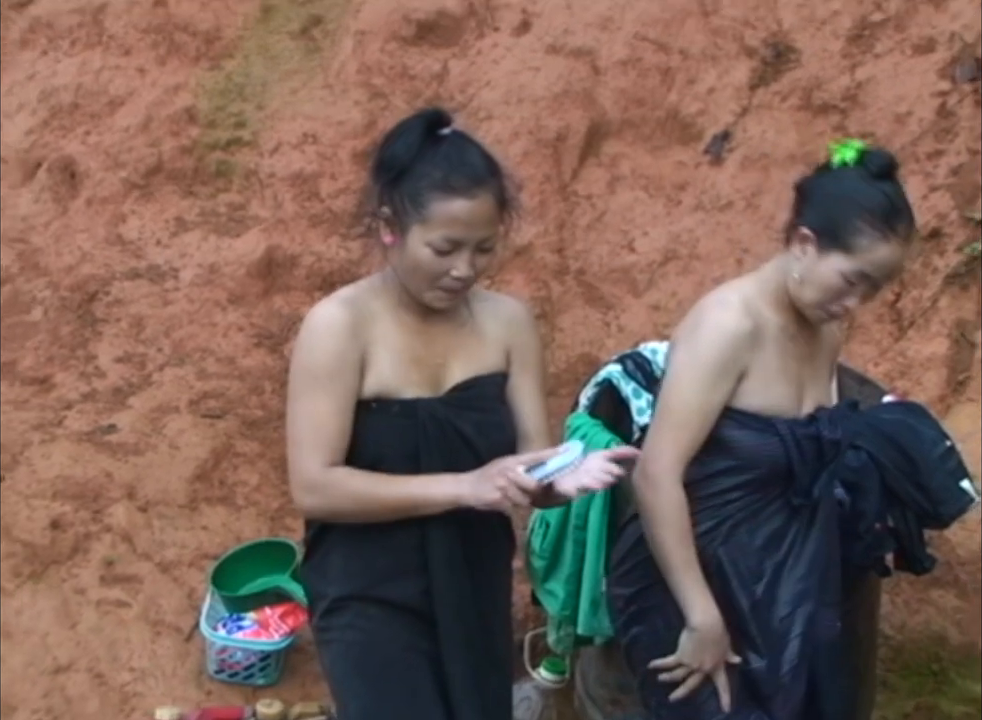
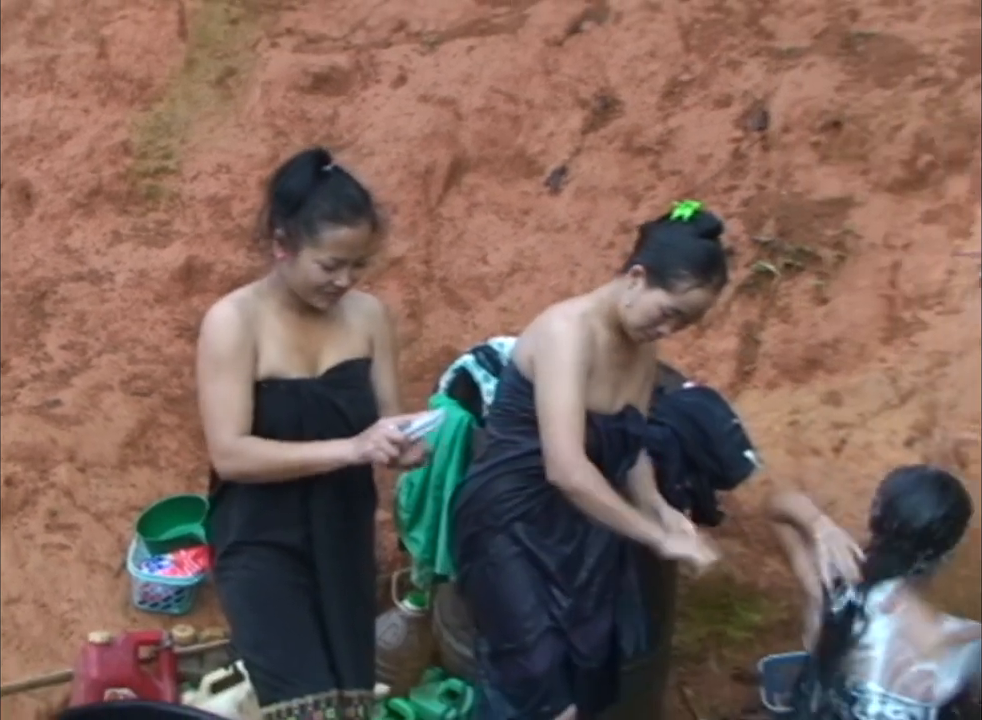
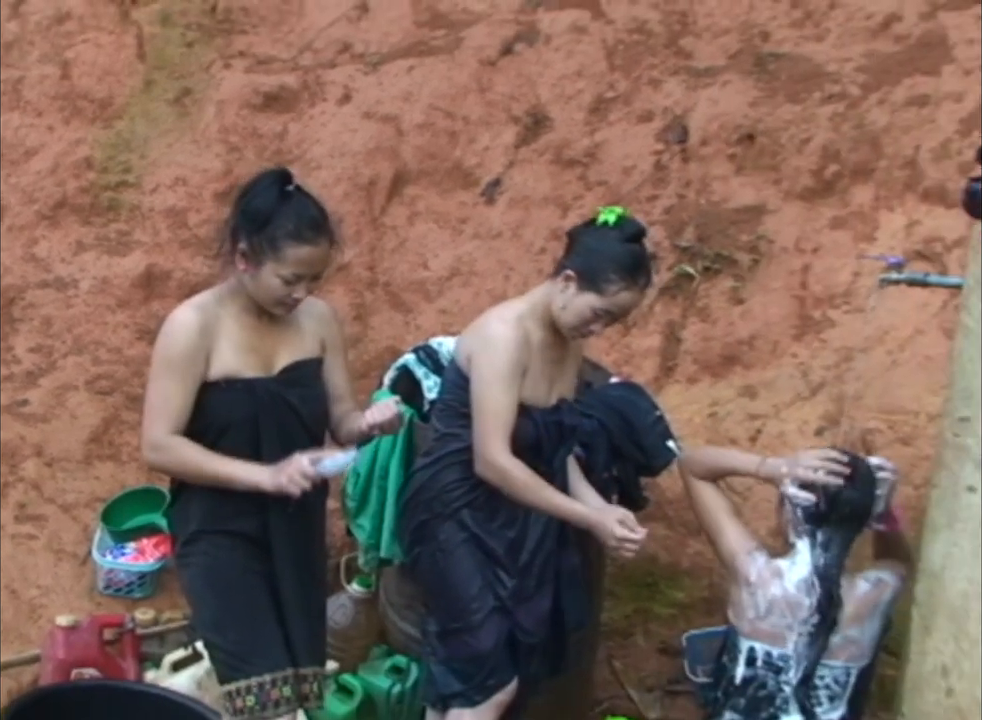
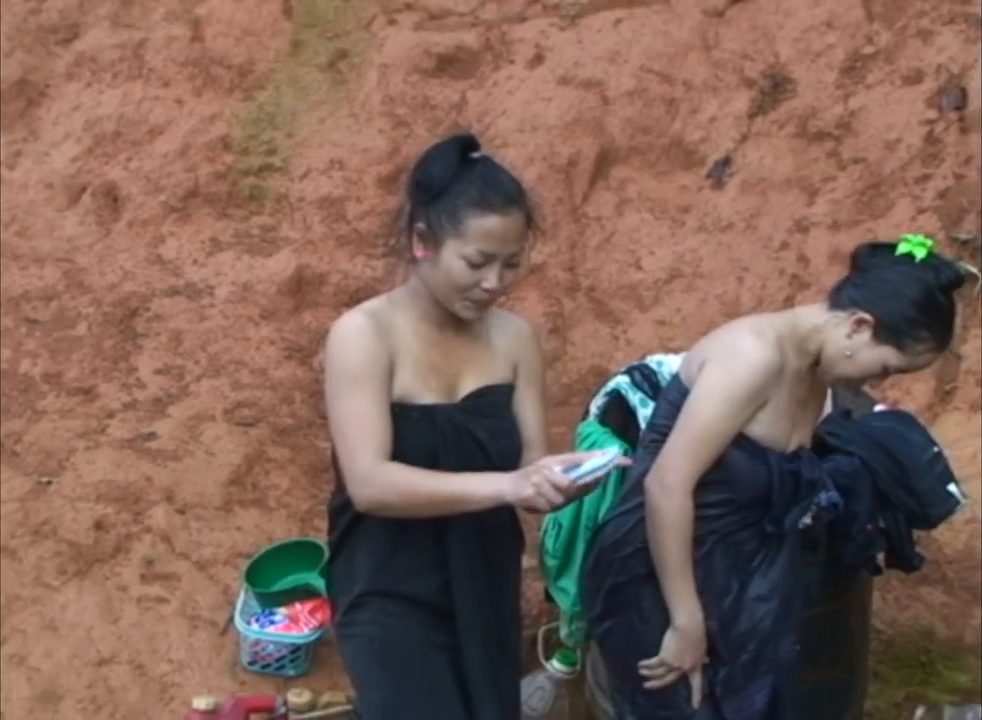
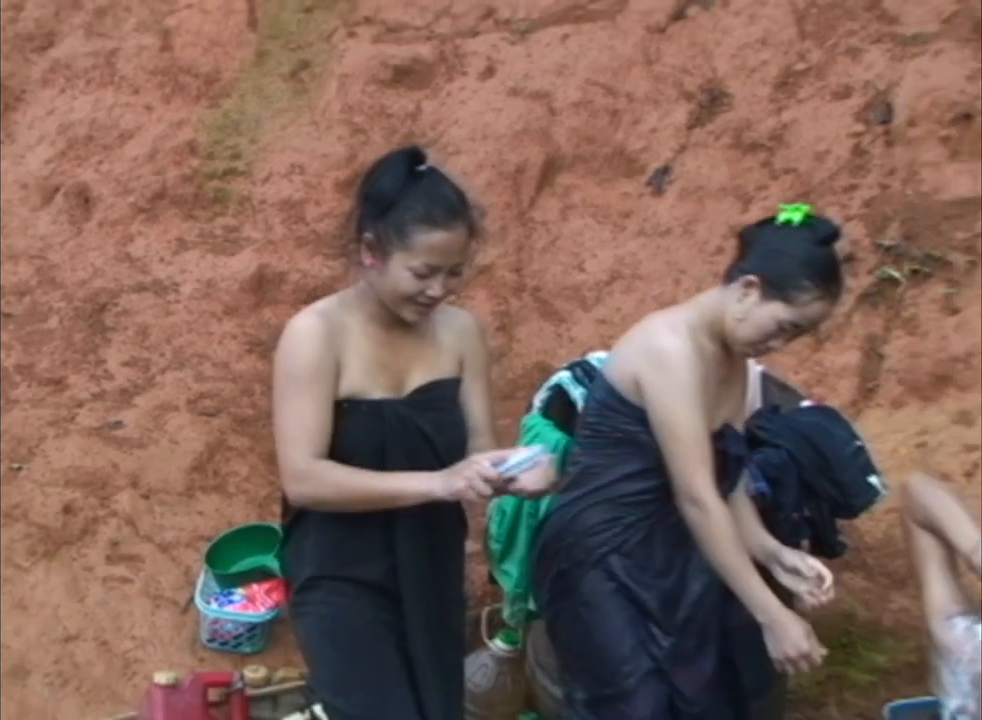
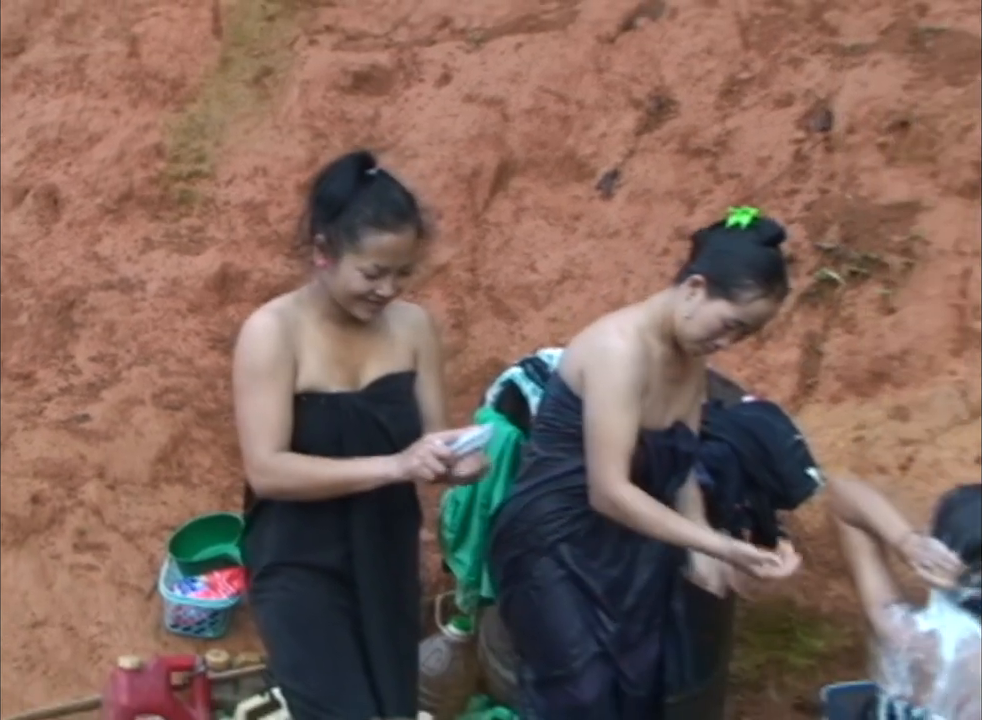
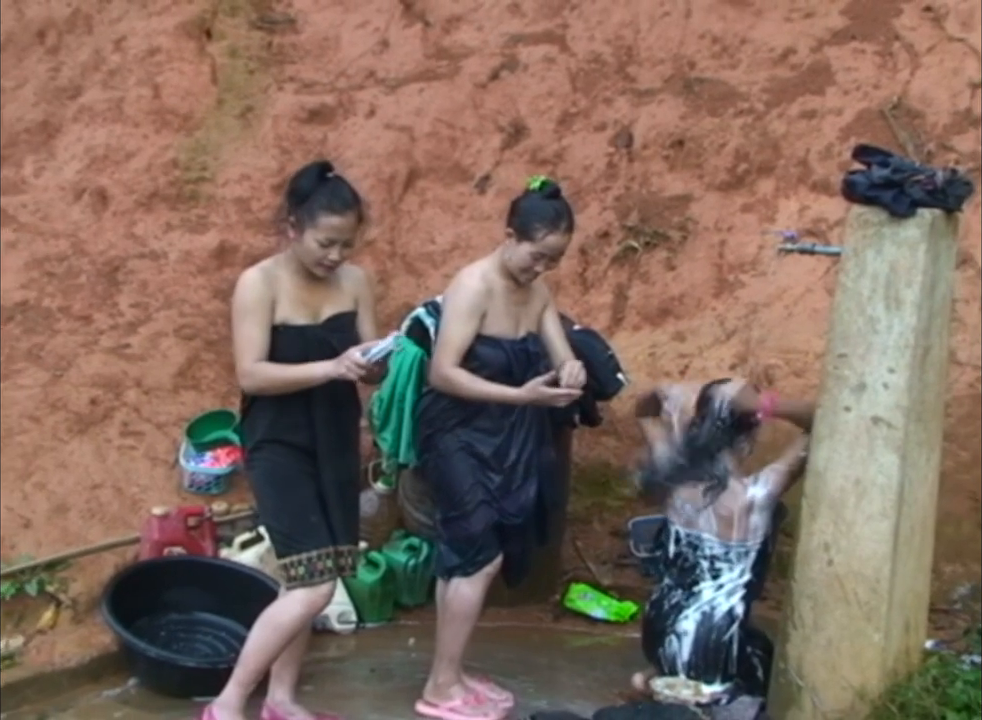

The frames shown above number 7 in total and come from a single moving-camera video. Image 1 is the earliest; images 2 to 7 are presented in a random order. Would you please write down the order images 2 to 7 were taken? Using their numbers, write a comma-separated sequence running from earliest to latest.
4, 5, 6, 2, 3, 7
